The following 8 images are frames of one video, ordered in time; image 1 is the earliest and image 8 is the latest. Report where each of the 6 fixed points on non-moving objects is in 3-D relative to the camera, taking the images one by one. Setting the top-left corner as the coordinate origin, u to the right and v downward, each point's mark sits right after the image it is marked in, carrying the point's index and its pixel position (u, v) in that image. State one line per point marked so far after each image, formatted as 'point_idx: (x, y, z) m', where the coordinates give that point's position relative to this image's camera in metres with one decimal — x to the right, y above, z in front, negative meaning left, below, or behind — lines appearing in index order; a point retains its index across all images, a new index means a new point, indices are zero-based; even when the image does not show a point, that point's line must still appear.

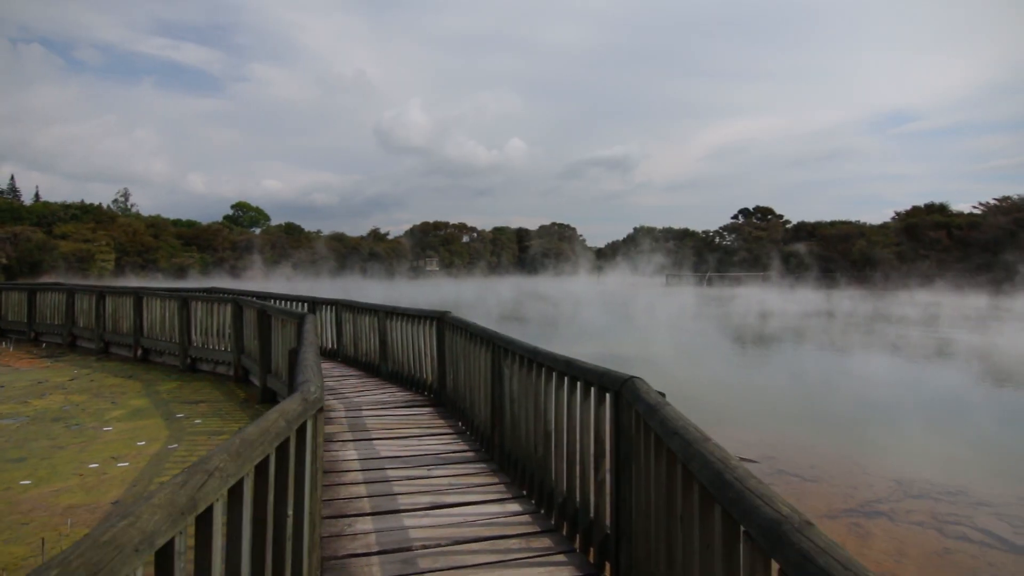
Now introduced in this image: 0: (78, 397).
0: (-6.0, -1.5, +8.4) m
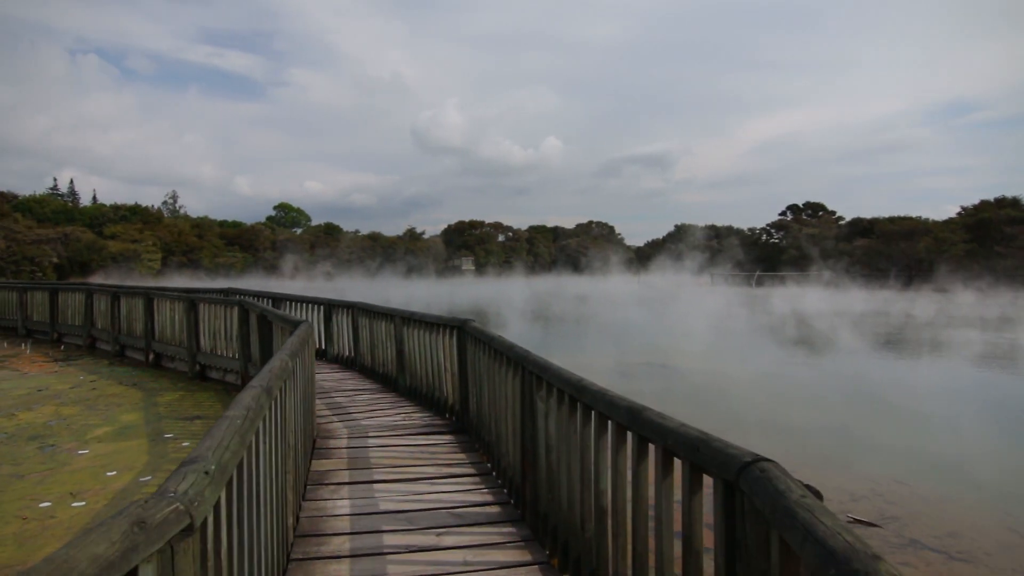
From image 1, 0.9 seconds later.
0: (-5.5, -1.5, +7.6) m
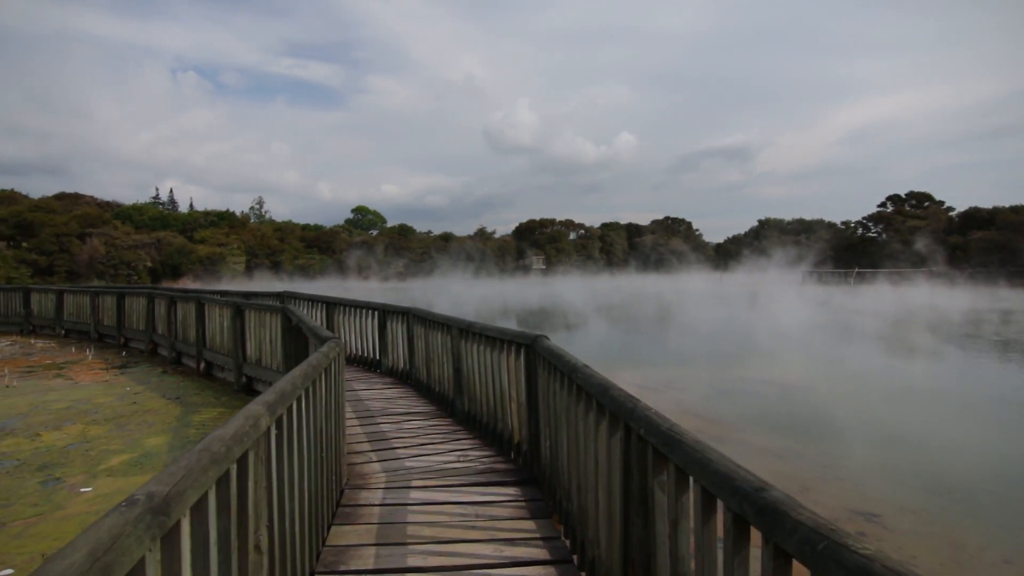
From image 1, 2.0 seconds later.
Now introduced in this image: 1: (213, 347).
0: (-4.6, -1.6, +6.9) m
1: (-4.8, -0.9, +9.9) m
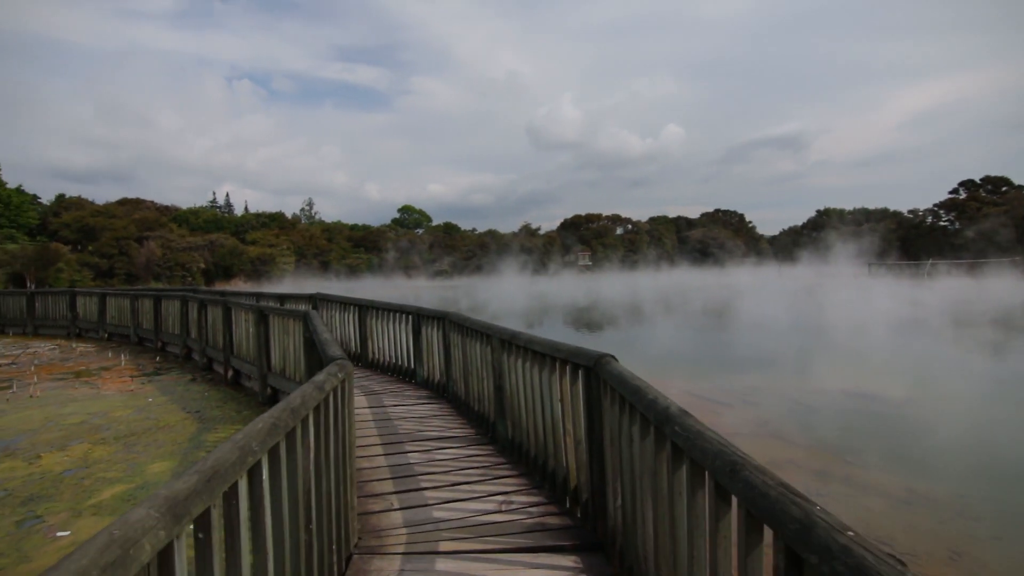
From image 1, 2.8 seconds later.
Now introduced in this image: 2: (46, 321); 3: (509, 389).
0: (-4.1, -1.6, +6.2) m
1: (-4.1, -1.0, +9.2) m
2: (-14.5, -1.0, +19.2) m
3: (0.0, -0.8, +4.8) m
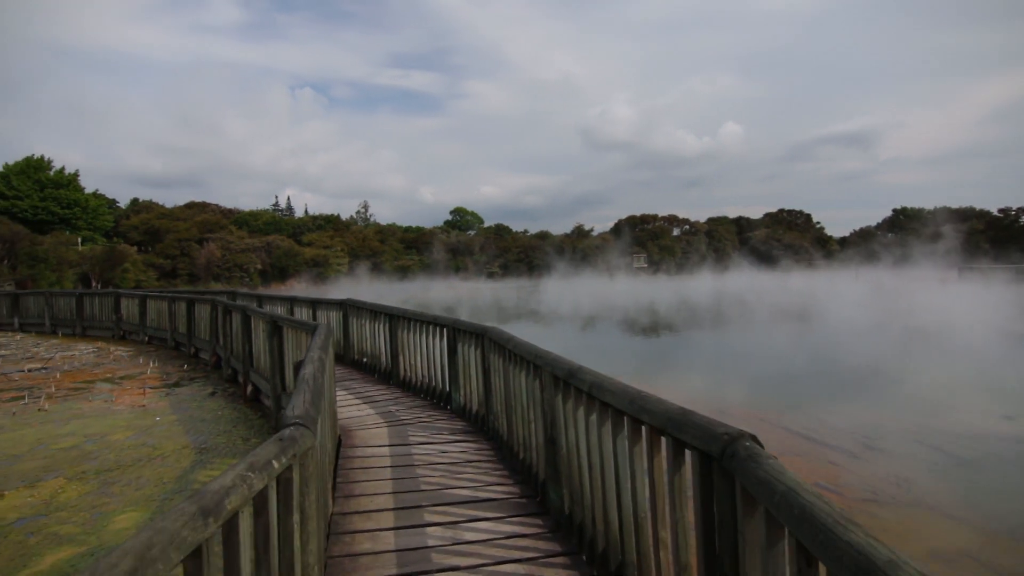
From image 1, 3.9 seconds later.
0: (-3.7, -1.7, +5.2) m
1: (-3.4, -1.1, +8.2) m
2: (-12.9, -1.0, +19.0) m
3: (+0.3, -0.9, +3.4) m
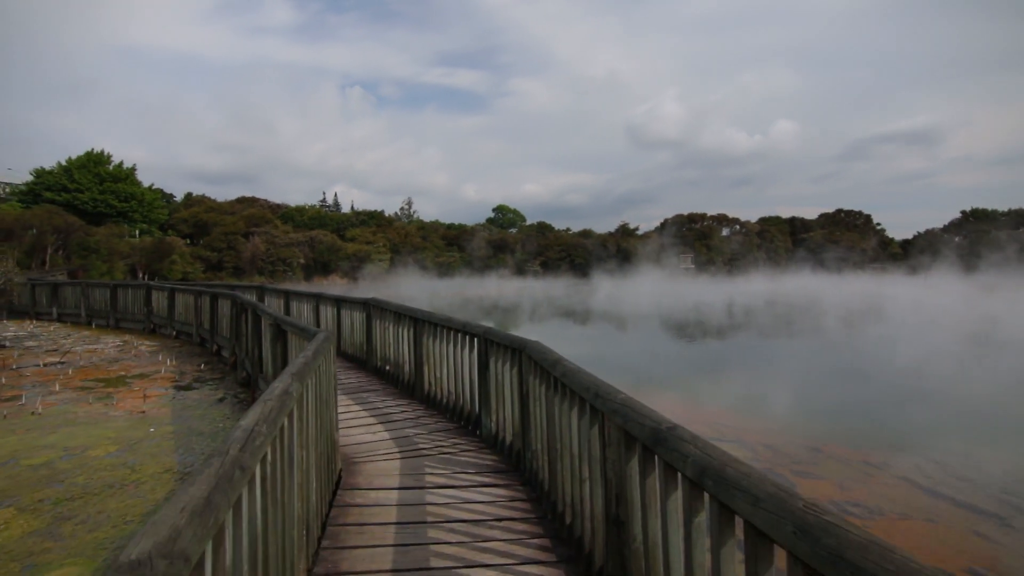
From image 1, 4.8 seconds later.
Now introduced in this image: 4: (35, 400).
0: (-3.4, -1.7, +4.3) m
1: (-2.9, -1.0, +7.2) m
2: (-11.7, -0.8, +18.7) m
3: (+0.5, -0.9, +2.2) m
4: (-6.5, -1.5, +8.4) m
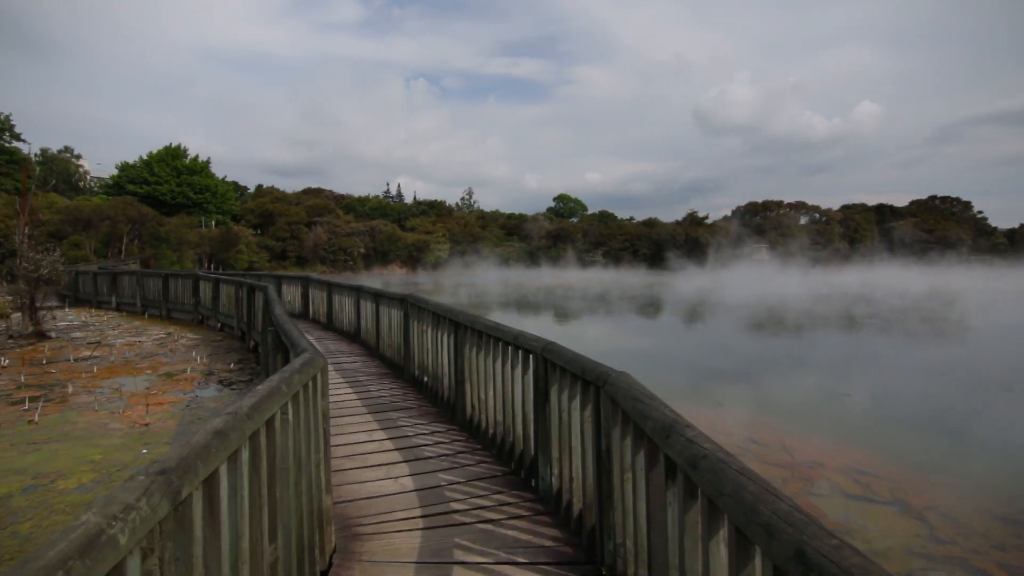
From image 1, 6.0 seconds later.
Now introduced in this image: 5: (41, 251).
0: (-3.1, -1.6, +3.2) m
1: (-2.3, -1.0, +6.0) m
2: (-9.9, -0.5, +18.2) m
3: (+0.6, -0.9, +0.7) m
4: (-5.7, -1.4, +7.5) m
5: (-11.0, +0.9, +14.4) m
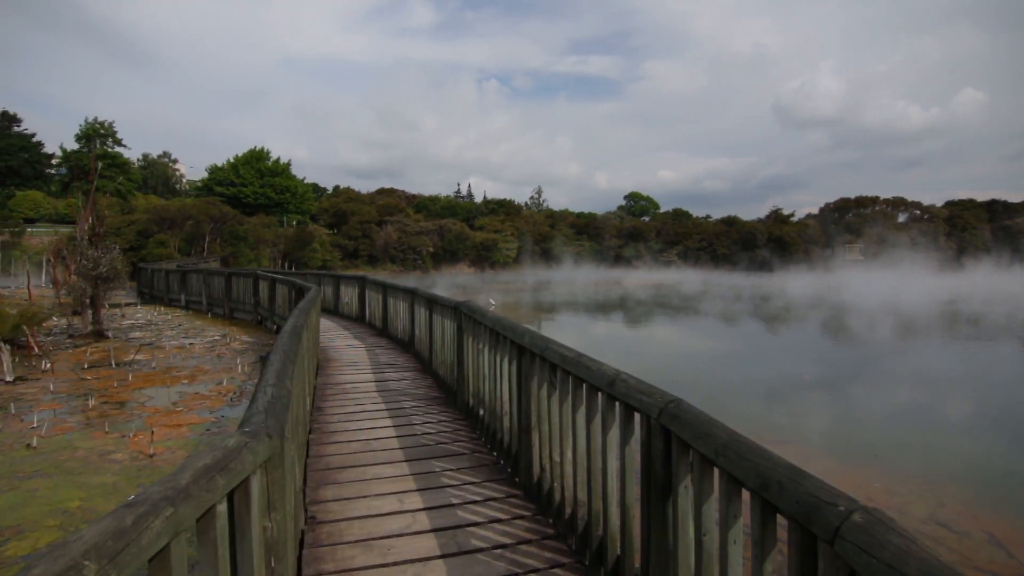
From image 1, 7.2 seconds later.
0: (-2.8, -1.7, +2.0) m
1: (-1.6, -1.0, +4.8) m
2: (-7.9, -0.4, +17.8) m
3: (+0.6, -1.0, -0.8) m
4: (-4.9, -1.4, +6.6) m
5: (-9.4, +0.9, +14.1) m
